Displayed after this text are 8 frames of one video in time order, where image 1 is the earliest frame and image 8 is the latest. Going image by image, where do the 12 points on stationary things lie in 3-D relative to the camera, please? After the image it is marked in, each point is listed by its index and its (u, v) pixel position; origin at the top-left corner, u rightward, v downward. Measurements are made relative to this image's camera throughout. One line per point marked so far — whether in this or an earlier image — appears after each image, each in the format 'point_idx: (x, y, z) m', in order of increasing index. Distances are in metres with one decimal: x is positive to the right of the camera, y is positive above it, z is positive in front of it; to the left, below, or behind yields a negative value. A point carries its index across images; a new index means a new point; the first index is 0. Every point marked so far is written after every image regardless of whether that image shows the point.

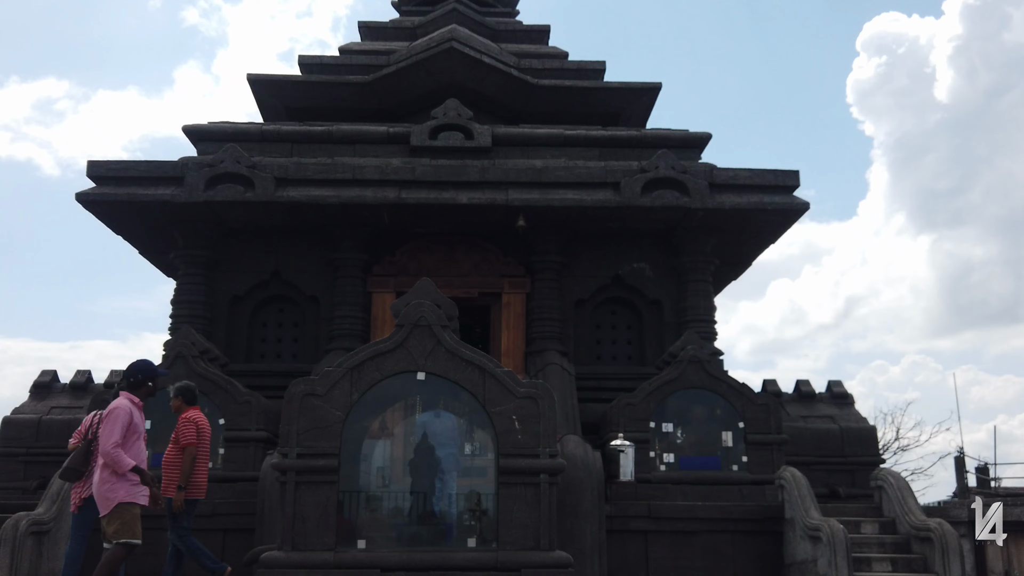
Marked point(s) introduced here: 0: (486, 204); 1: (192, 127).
0: (-0.3, +1.2, +11.6) m
1: (-4.8, +2.4, +13.0) m
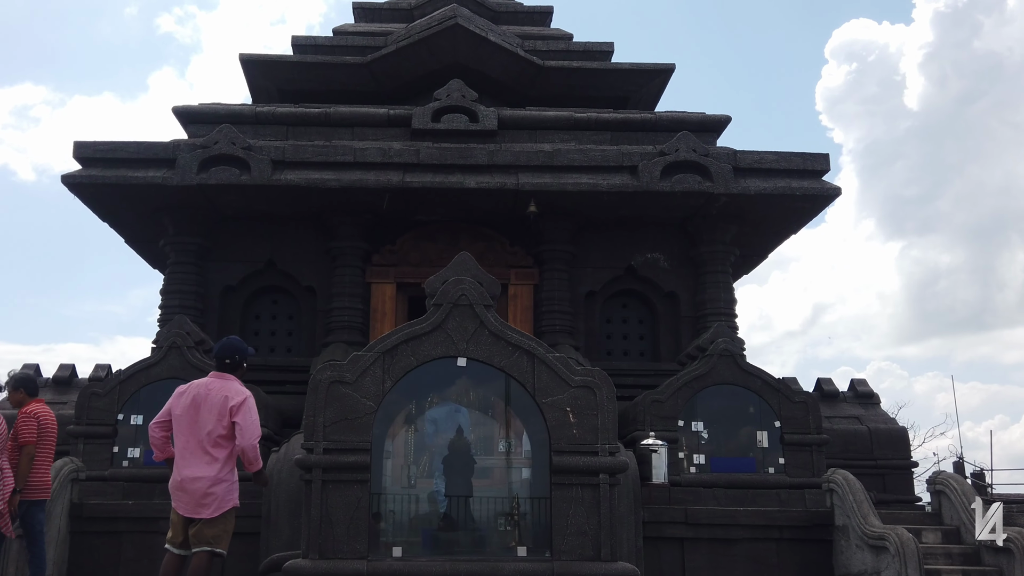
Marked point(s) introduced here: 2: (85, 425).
0: (-0.2, +1.3, +11.0) m
1: (-4.7, +2.5, +12.3) m
2: (-4.4, -1.4, +9.1) m
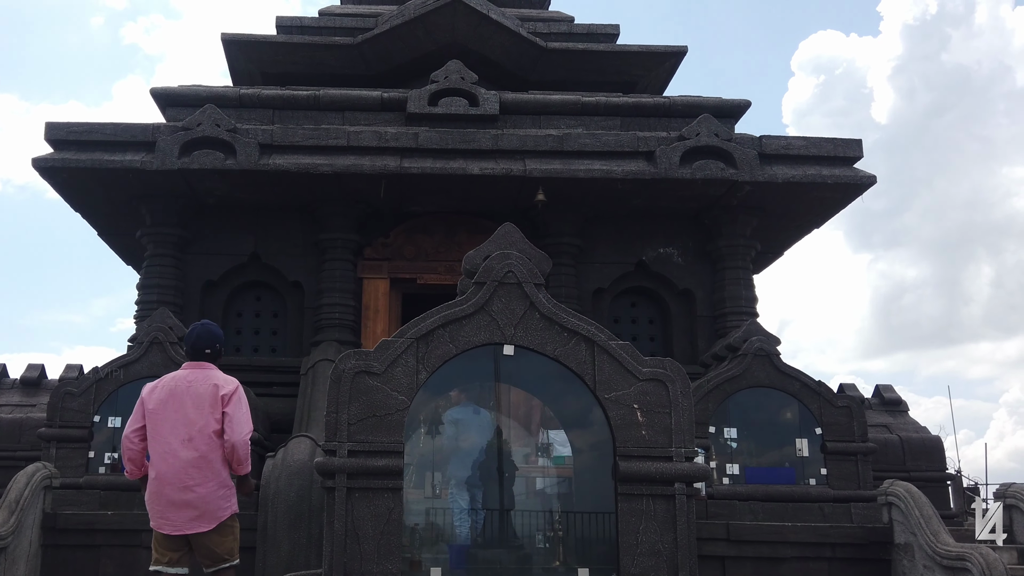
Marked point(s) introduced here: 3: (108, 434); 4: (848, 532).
0: (-0.1, +1.3, +10.3) m
1: (-4.6, +2.6, +11.4) m
2: (-4.3, -1.3, +8.3) m
3: (-3.9, -1.4, +8.4) m
4: (+2.6, -1.9, +6.8) m
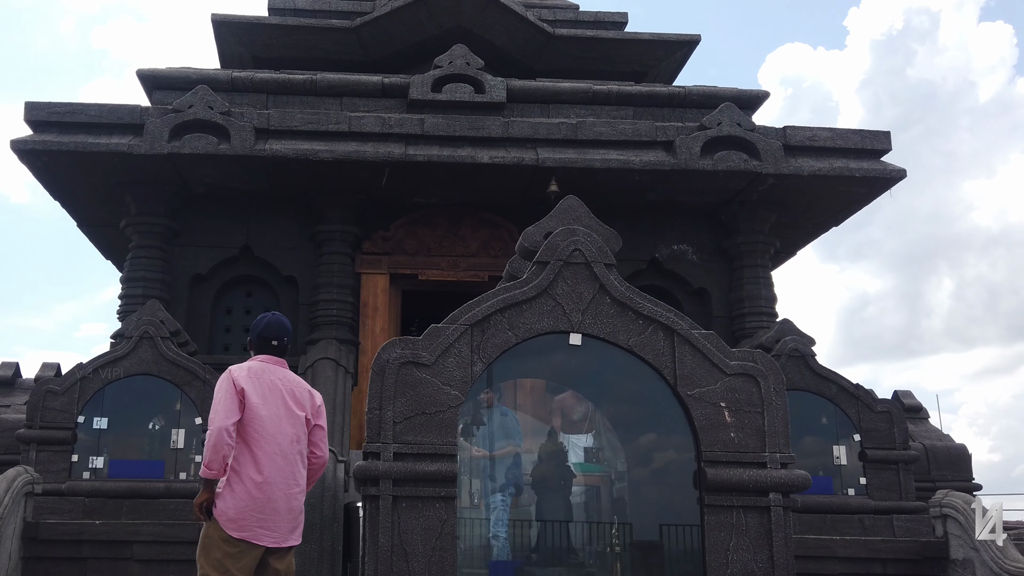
0: (0.0, +1.4, +9.8) m
1: (-4.5, +2.7, +10.8) m
2: (-4.1, -1.2, +7.6) m
3: (-3.8, -1.3, +7.8) m
4: (+2.8, -1.9, +6.3) m
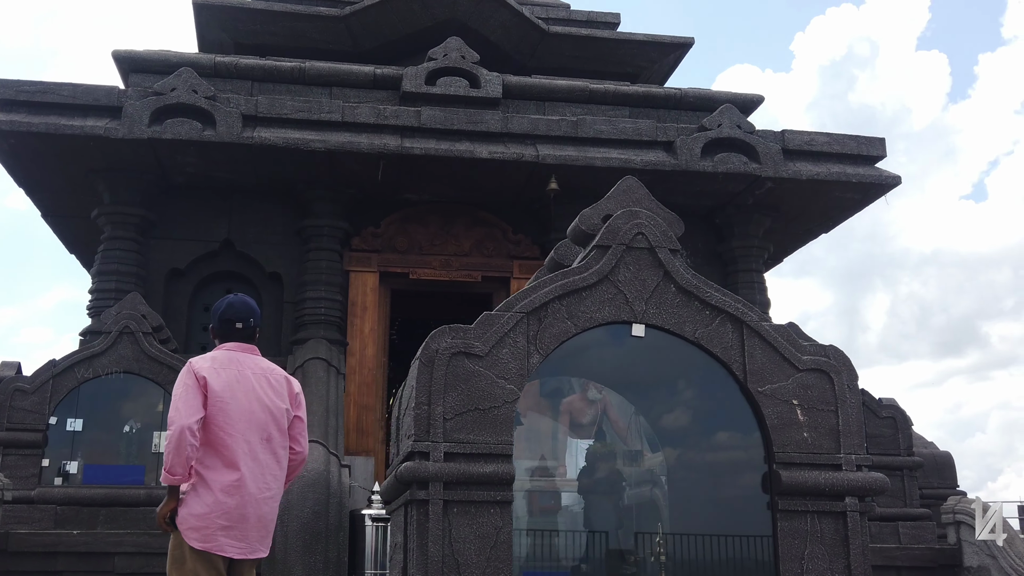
0: (0.0, +1.4, +9.5) m
1: (-4.6, +2.8, +10.3) m
2: (-4.1, -1.1, +7.1) m
3: (-3.7, -1.2, +7.3) m
4: (+2.9, -1.9, +6.2) m
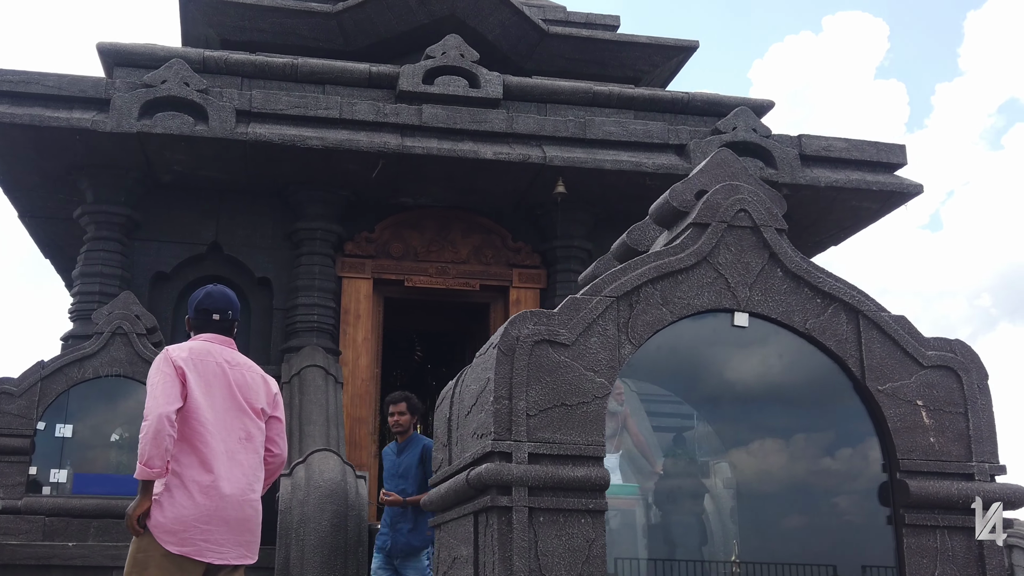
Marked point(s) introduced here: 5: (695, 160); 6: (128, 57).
0: (+0.1, +1.3, +9.1) m
1: (-4.5, +2.7, +9.7) m
2: (-3.9, -1.1, +6.5) m
3: (-3.6, -1.2, +6.7) m
4: (+3.1, -1.9, +5.8) m
5: (+1.9, +1.4, +9.2) m
6: (-4.3, +2.6, +9.7) m
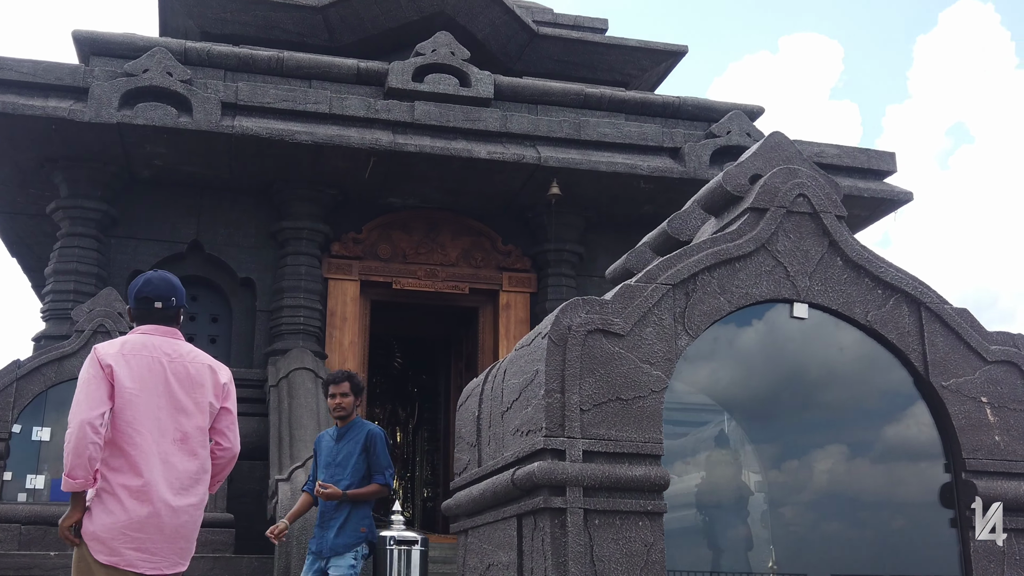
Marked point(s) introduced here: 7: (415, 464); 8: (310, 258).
0: (0.0, +1.3, +8.9) m
1: (-4.6, +2.7, +9.4) m
2: (-3.9, -1.1, +6.1) m
3: (-3.6, -1.2, +6.4) m
4: (+3.1, -1.9, +5.7) m
5: (+1.9, +1.3, +9.1) m
6: (-4.3, +2.6, +9.4) m
7: (-1.5, -2.7, +13.2) m
8: (-2.2, +0.3, +9.5) m
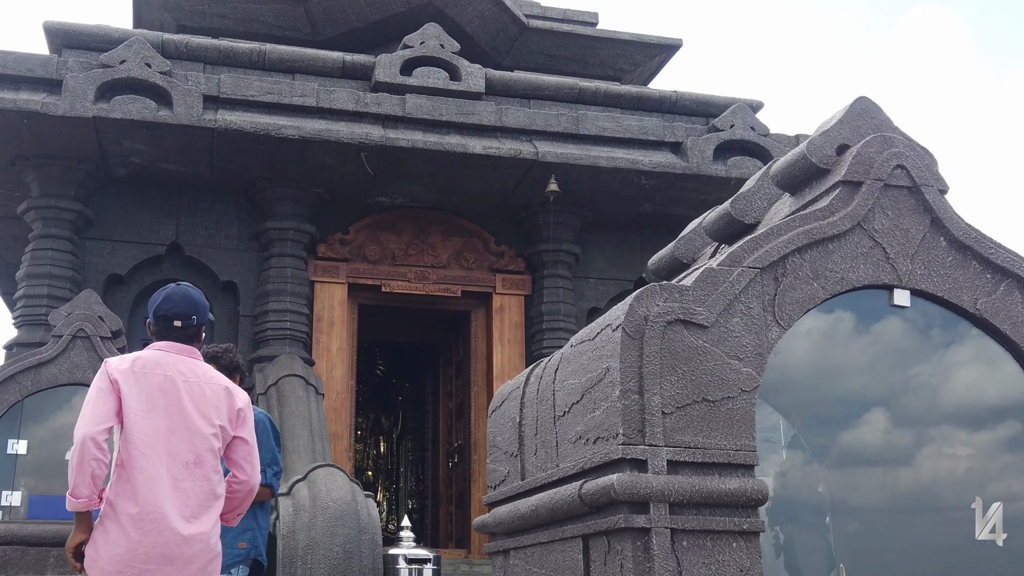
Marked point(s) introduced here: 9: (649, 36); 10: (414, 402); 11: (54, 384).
0: (0.0, +1.3, +8.6) m
1: (-4.6, +2.7, +8.9) m
2: (-3.8, -1.1, +5.6) m
3: (-3.5, -1.2, +5.8) m
4: (+3.2, -1.9, +5.4) m
5: (+1.8, +1.3, +8.8) m
6: (-4.4, +2.5, +8.9) m
7: (-1.6, -2.7, +12.7) m
8: (-2.2, +0.3, +9.0) m
9: (+1.8, +3.2, +11.3) m
10: (-1.5, -1.7, +12.9) m
11: (-3.3, -0.7, +6.1) m
